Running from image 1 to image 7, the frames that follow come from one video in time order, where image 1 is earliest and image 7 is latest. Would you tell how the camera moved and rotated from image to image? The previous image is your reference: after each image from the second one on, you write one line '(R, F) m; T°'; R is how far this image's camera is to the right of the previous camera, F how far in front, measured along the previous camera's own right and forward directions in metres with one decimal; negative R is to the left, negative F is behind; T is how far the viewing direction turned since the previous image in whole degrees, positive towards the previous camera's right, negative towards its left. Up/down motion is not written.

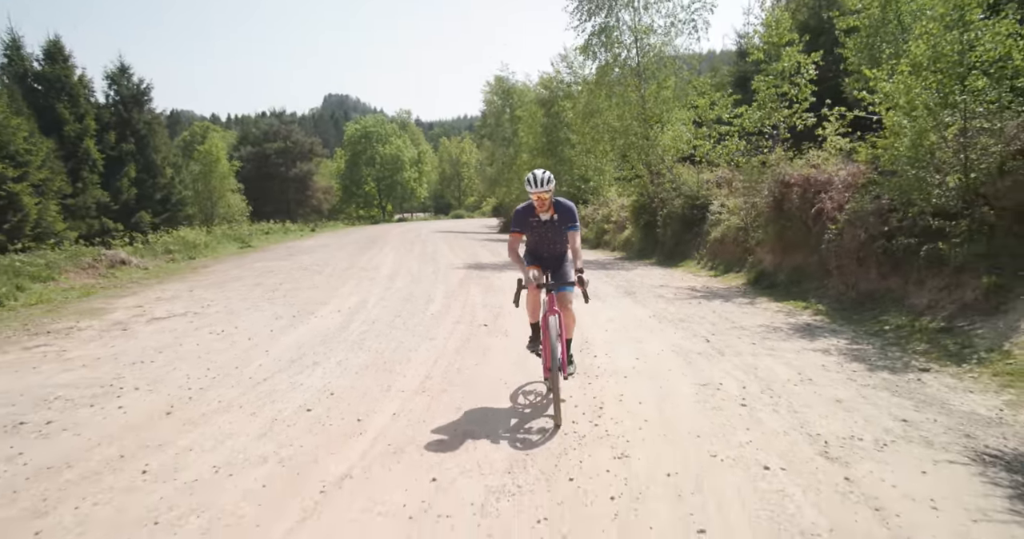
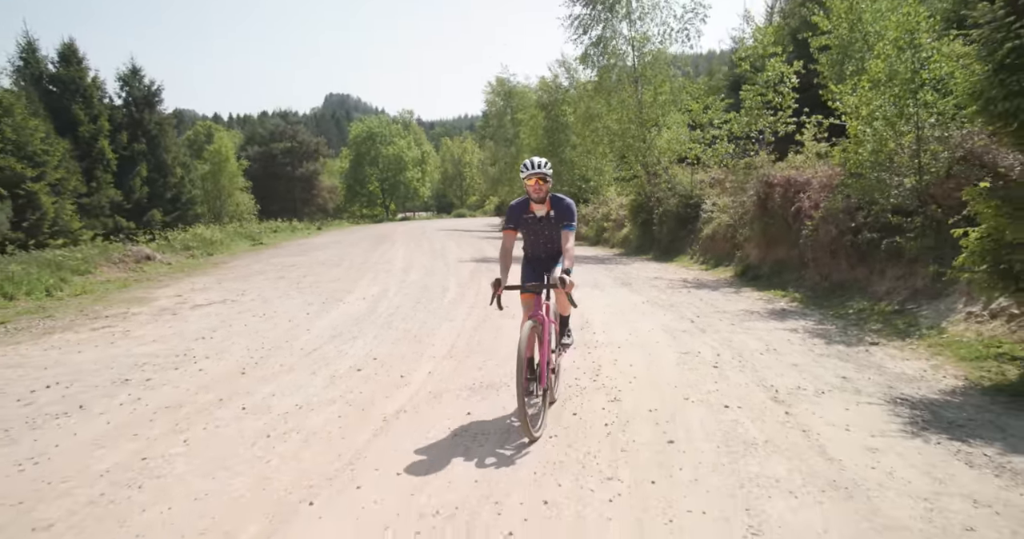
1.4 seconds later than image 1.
(-0.1, -1.2) m; 0°
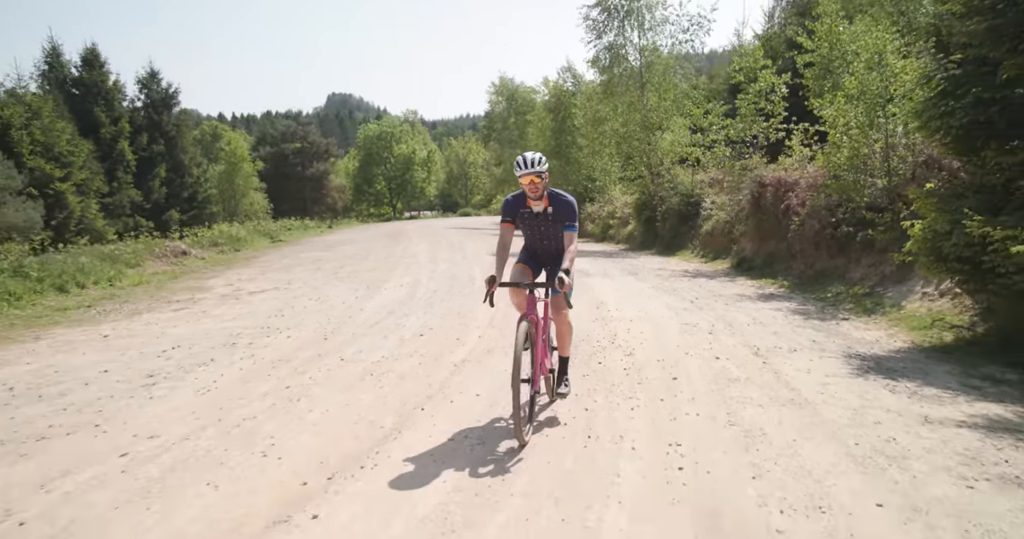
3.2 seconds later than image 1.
(-0.4, -1.5) m; 0°
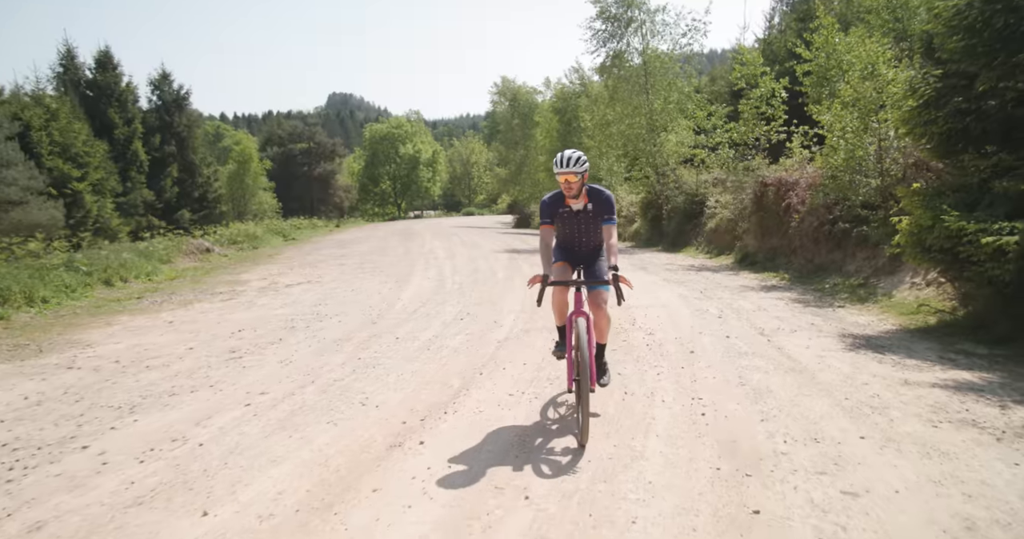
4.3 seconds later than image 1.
(-0.4, -0.9) m; 0°
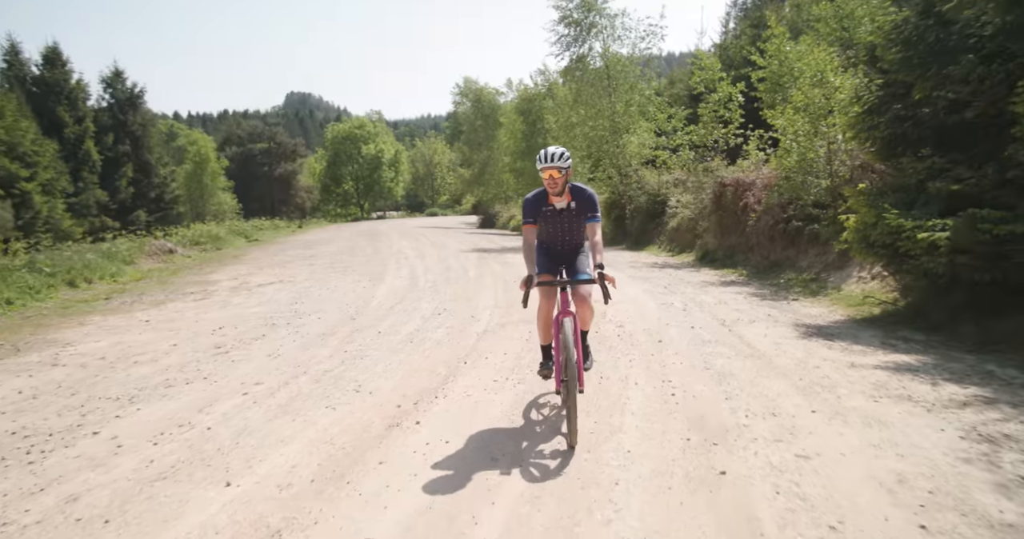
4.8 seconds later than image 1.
(-0.2, -0.4) m; +3°
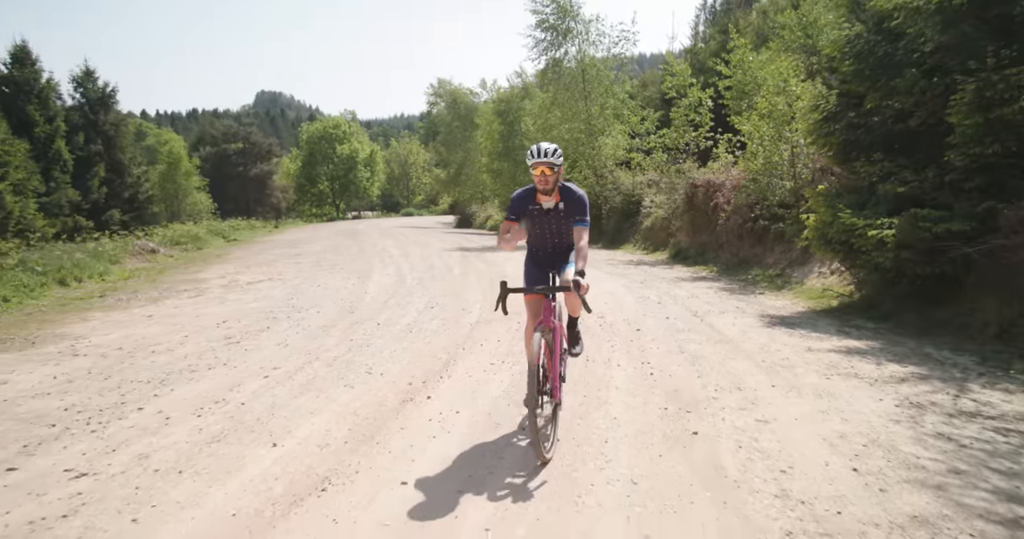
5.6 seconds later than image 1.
(-0.2, -0.6) m; +2°
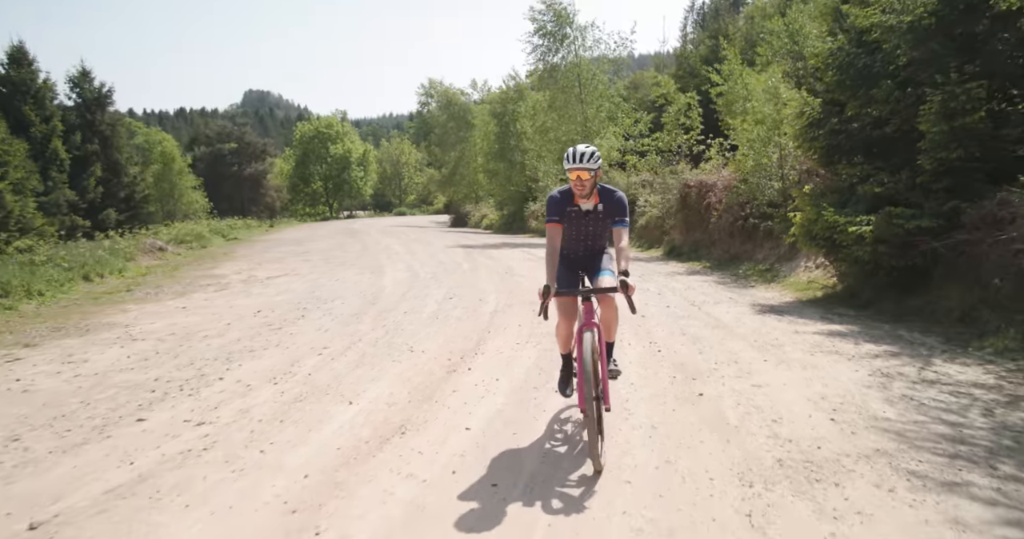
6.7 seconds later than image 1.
(-0.4, -0.8) m; +1°
